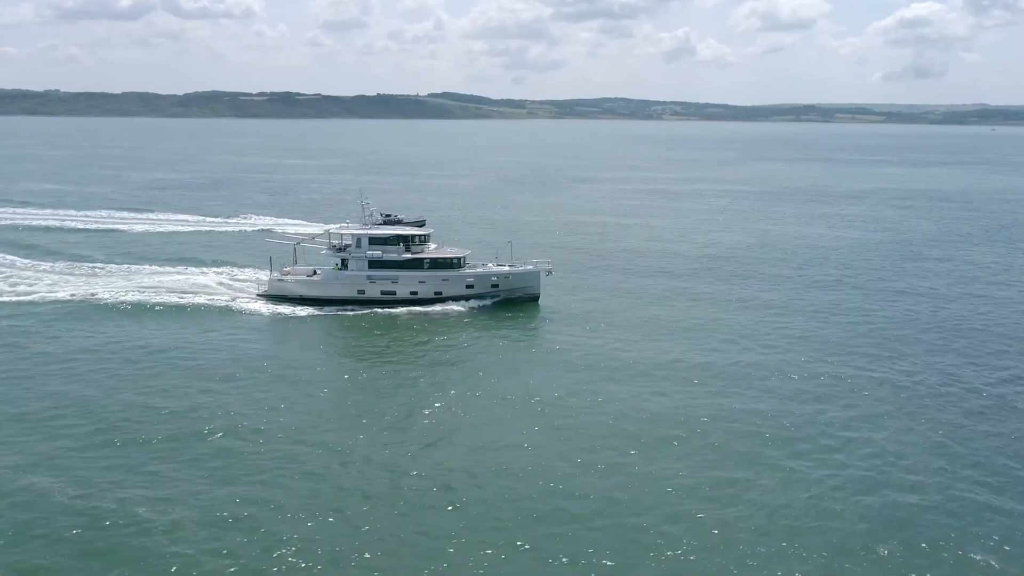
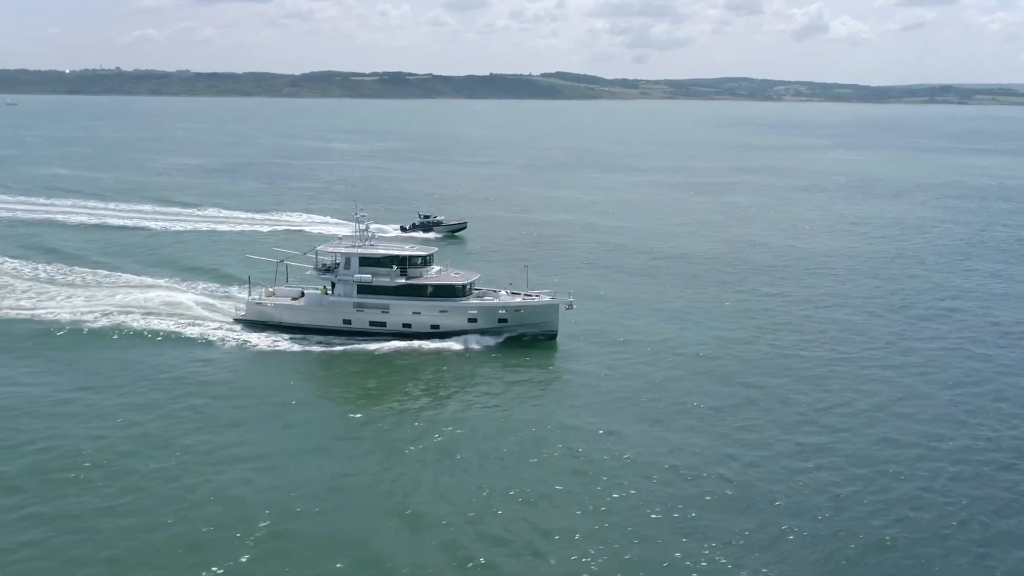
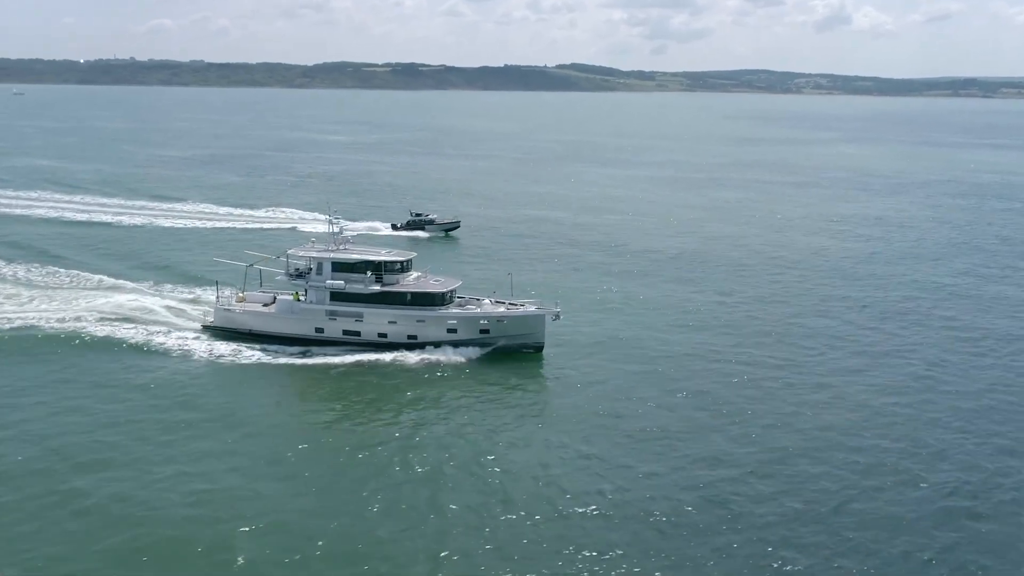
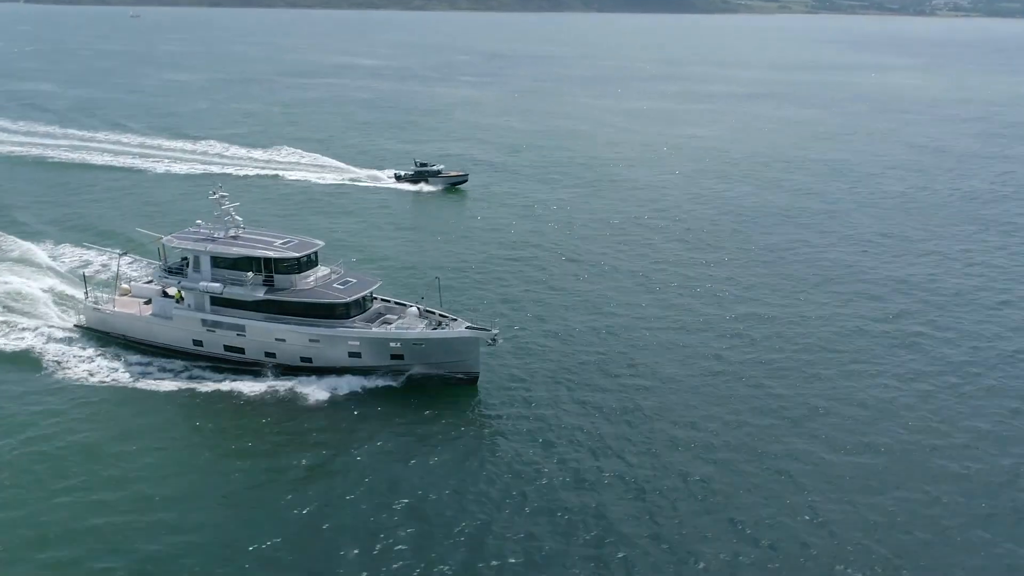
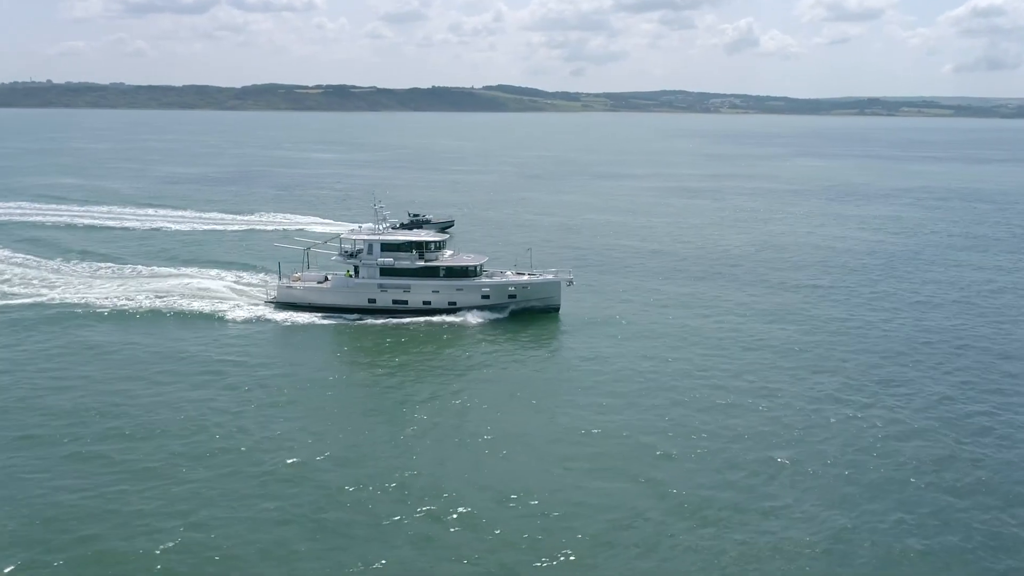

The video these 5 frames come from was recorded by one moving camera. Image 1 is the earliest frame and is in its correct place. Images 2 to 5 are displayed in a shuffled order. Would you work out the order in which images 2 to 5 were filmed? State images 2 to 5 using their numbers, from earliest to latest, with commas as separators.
5, 2, 3, 4
